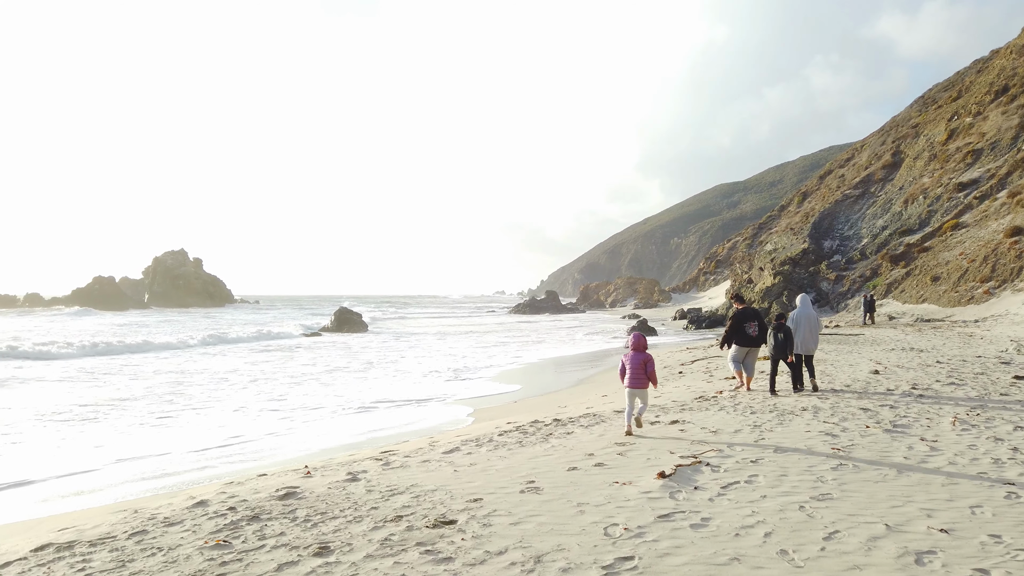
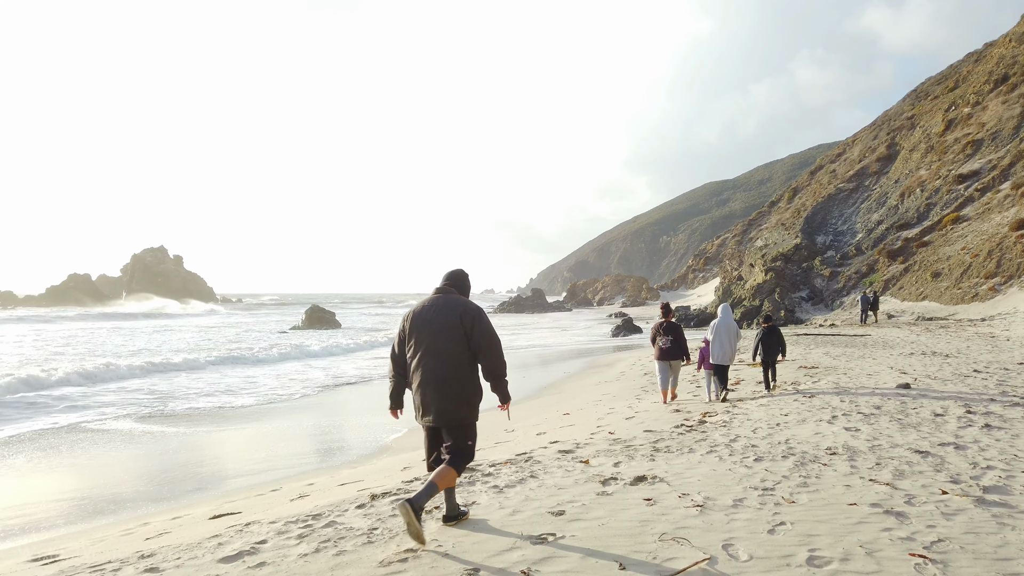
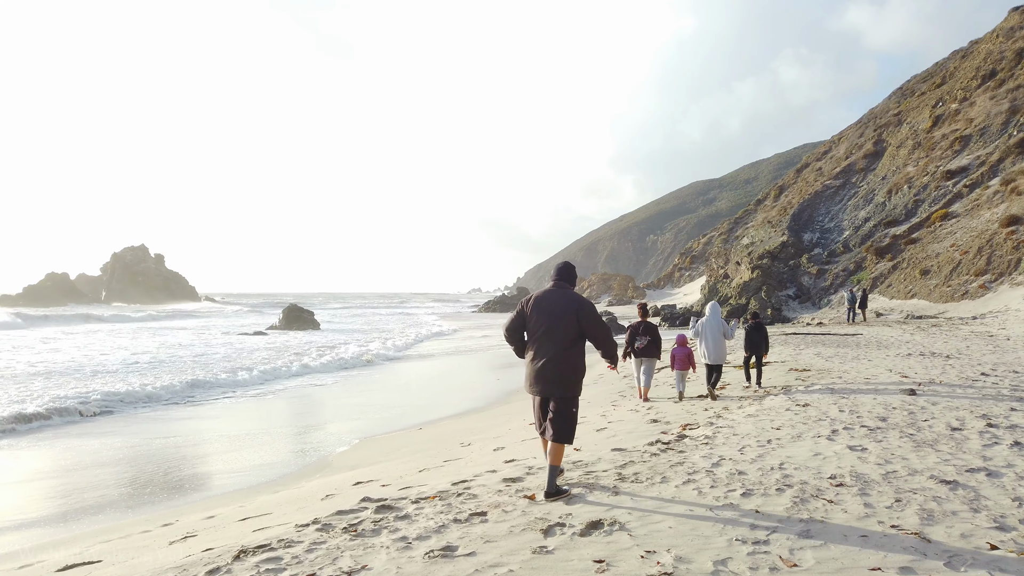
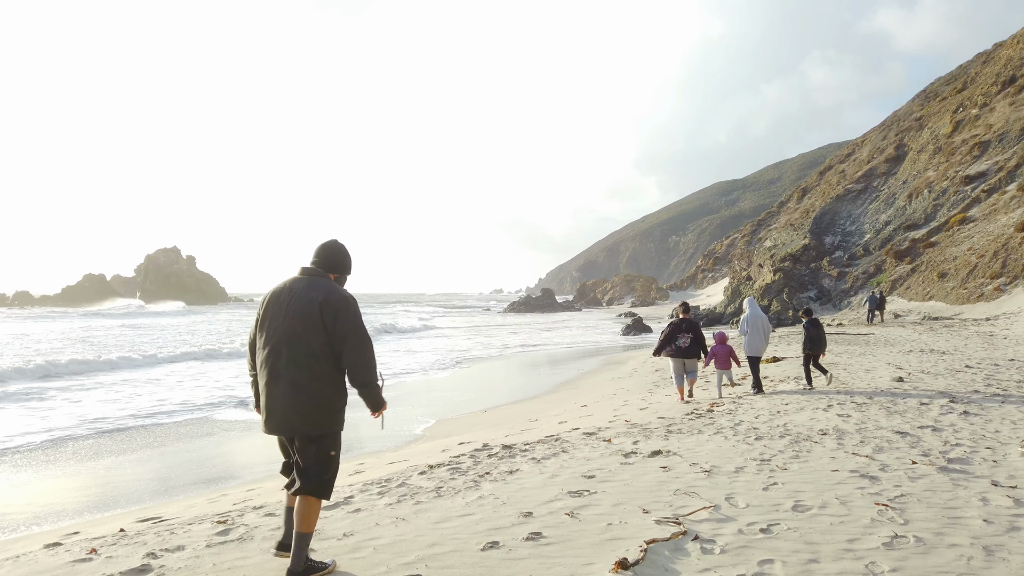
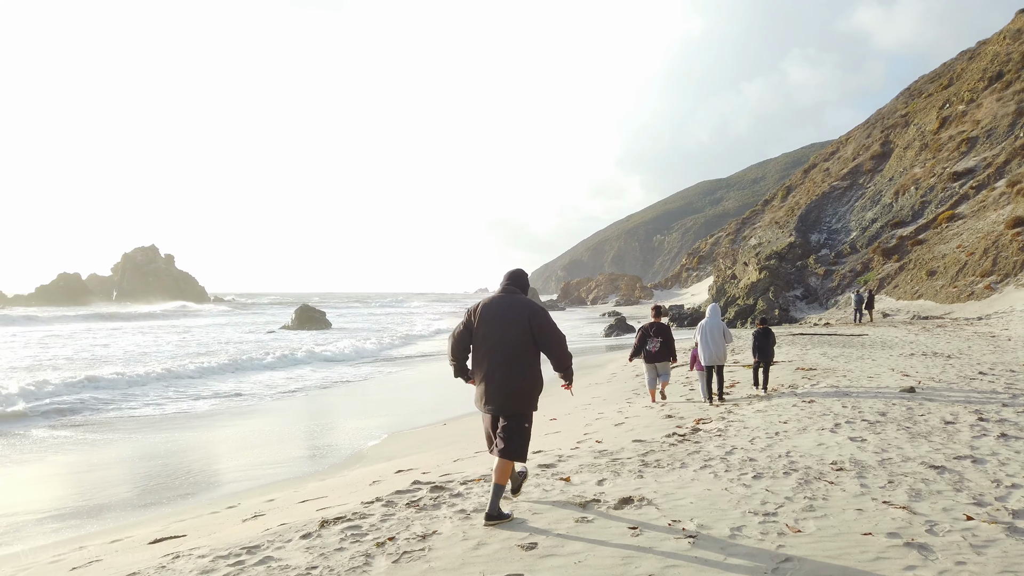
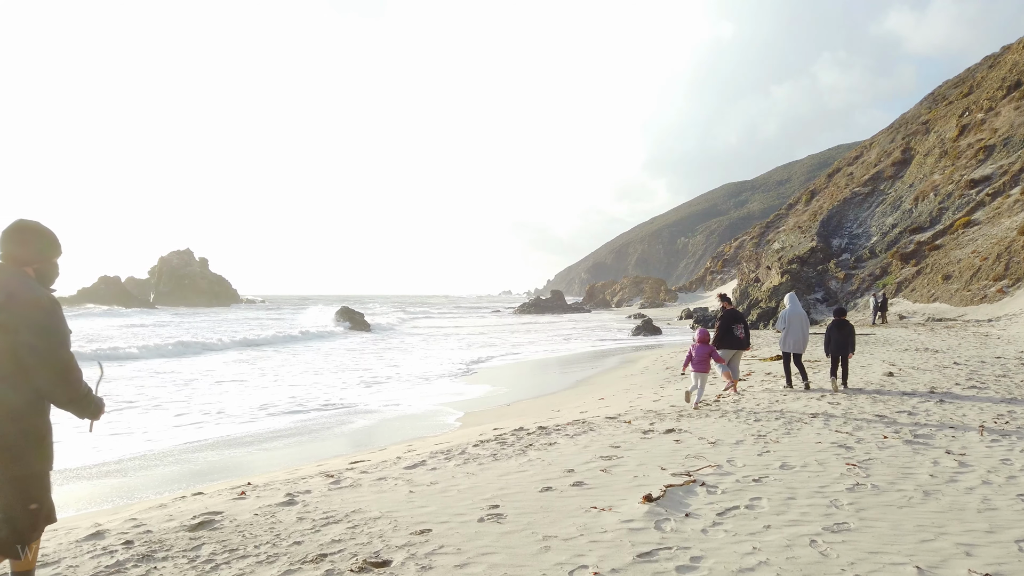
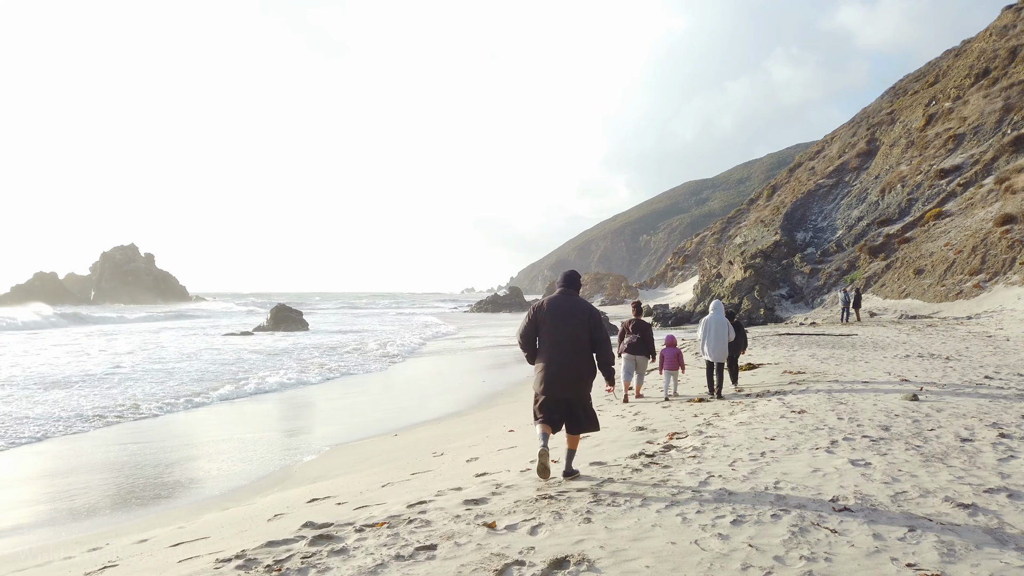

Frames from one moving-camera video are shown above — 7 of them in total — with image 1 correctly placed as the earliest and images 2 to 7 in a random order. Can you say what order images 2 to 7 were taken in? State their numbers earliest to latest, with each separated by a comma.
6, 4, 2, 5, 3, 7
